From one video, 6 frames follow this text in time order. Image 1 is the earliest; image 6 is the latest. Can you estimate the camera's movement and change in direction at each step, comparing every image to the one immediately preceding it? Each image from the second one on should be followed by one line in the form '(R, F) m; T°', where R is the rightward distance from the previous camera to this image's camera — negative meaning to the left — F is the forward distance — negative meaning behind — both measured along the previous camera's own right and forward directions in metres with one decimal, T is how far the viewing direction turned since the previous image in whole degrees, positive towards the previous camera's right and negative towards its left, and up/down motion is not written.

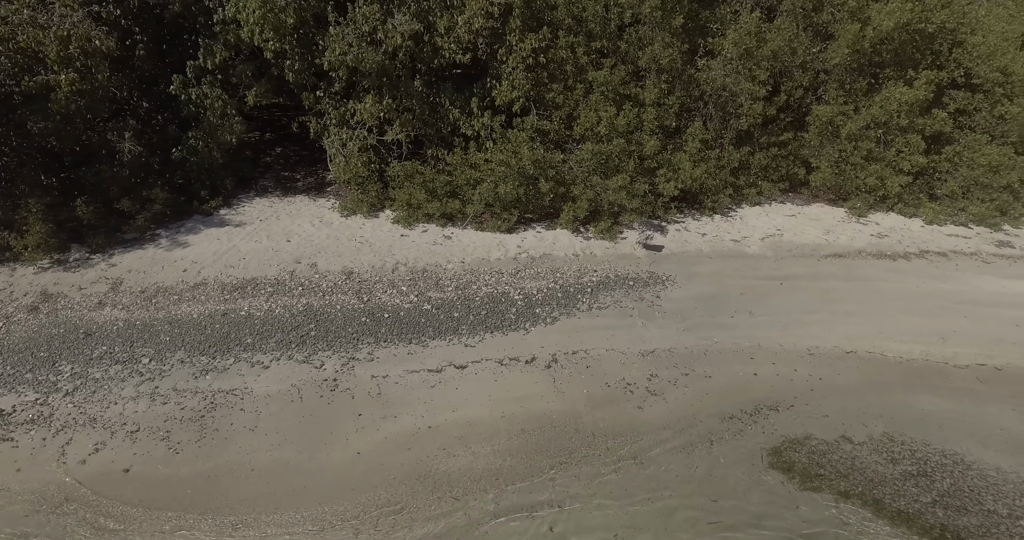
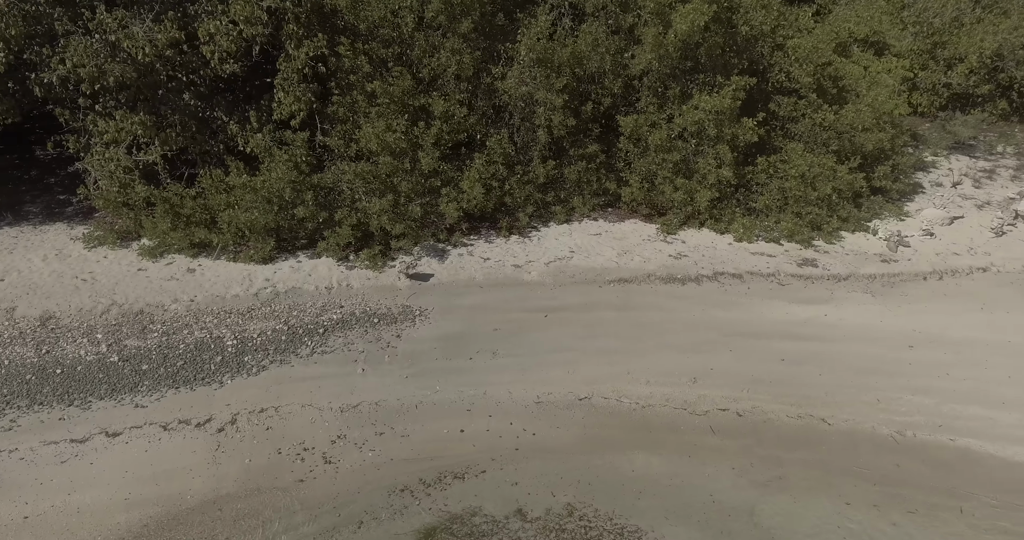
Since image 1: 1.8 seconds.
(+3.9, +1.1) m; +2°
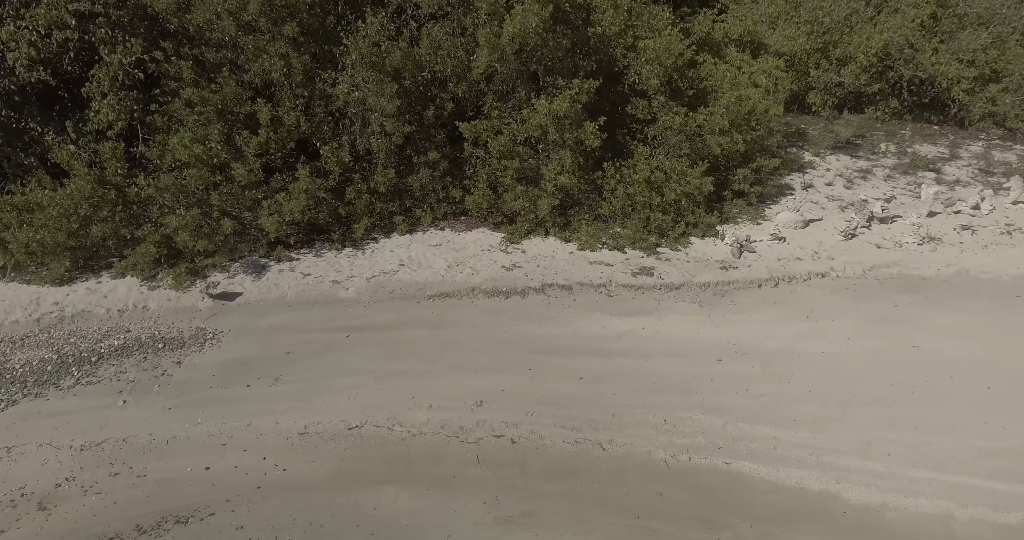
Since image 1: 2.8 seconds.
(+2.7, +0.5) m; +2°
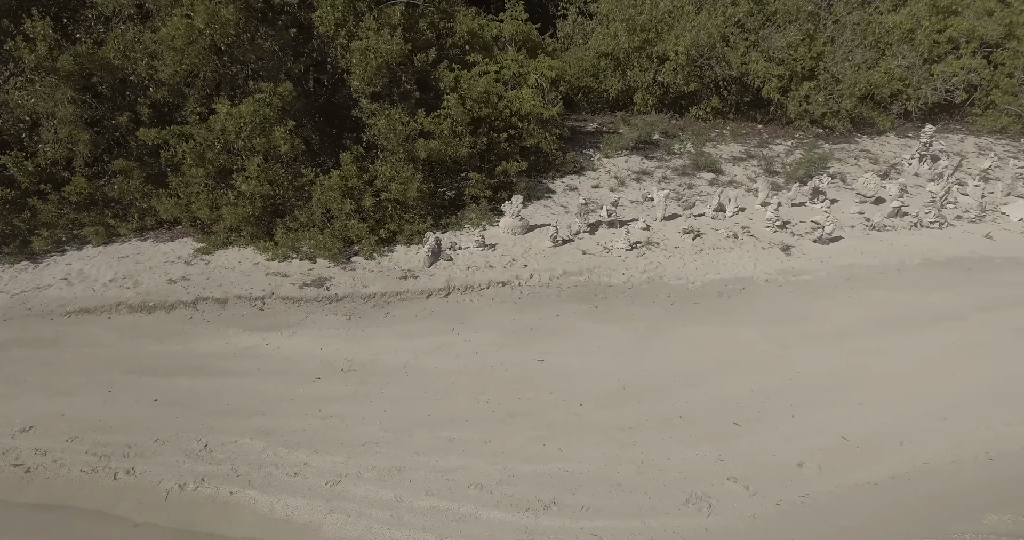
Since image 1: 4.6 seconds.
(+5.5, +0.4) m; 0°
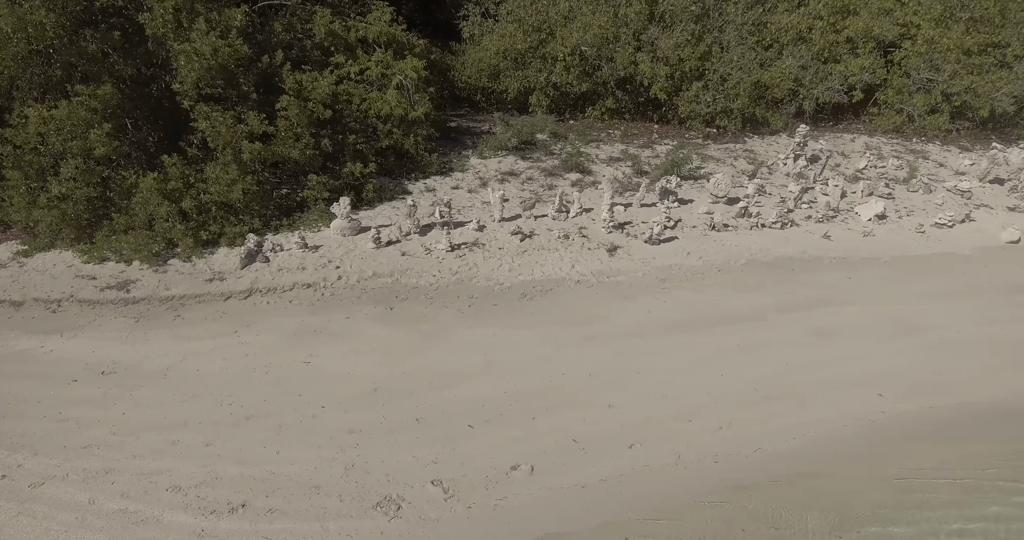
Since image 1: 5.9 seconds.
(+3.3, 0.0) m; 0°
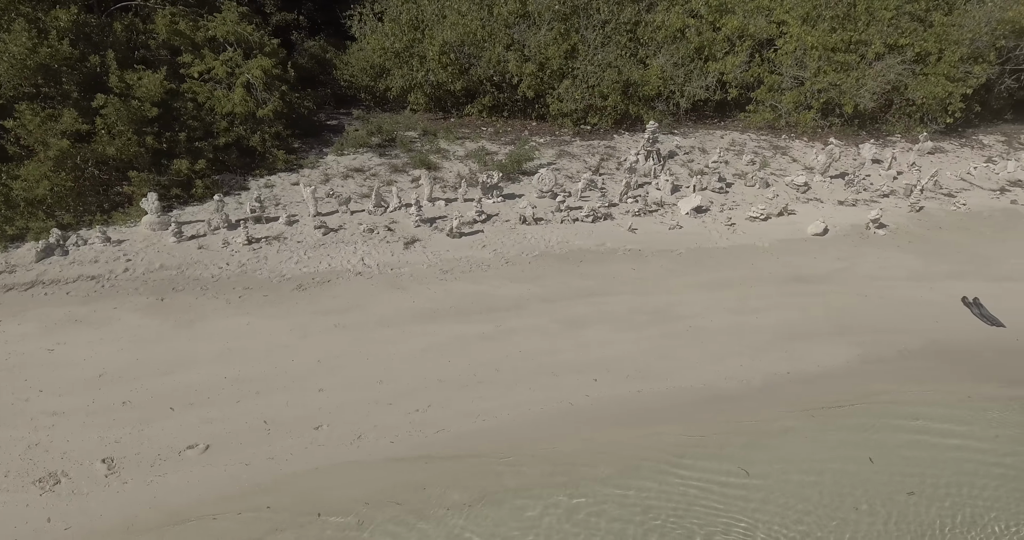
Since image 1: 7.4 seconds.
(+4.0, -0.4) m; 0°
